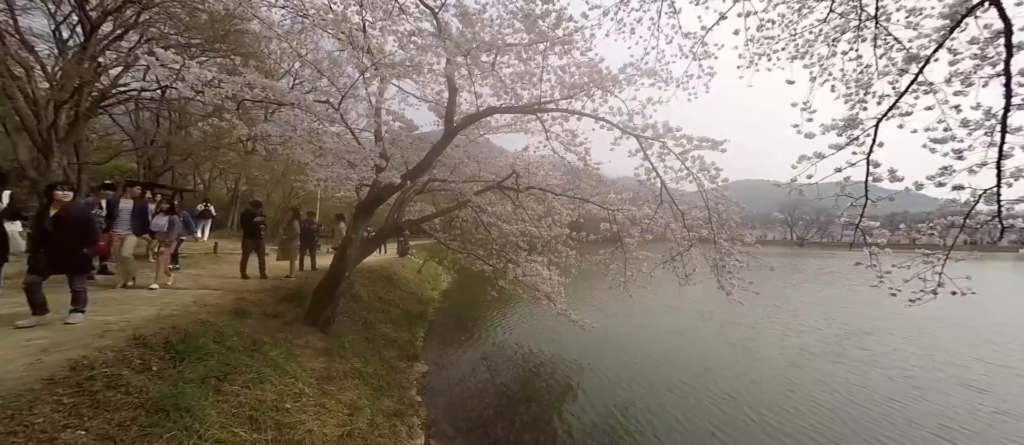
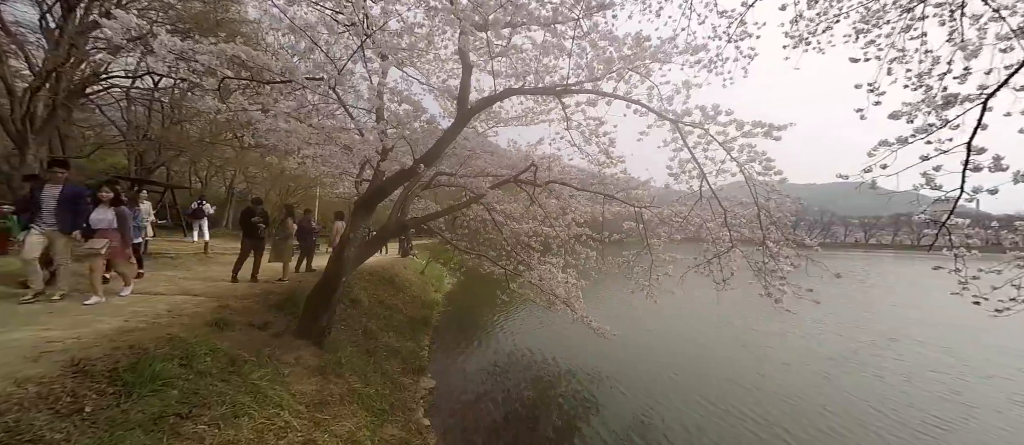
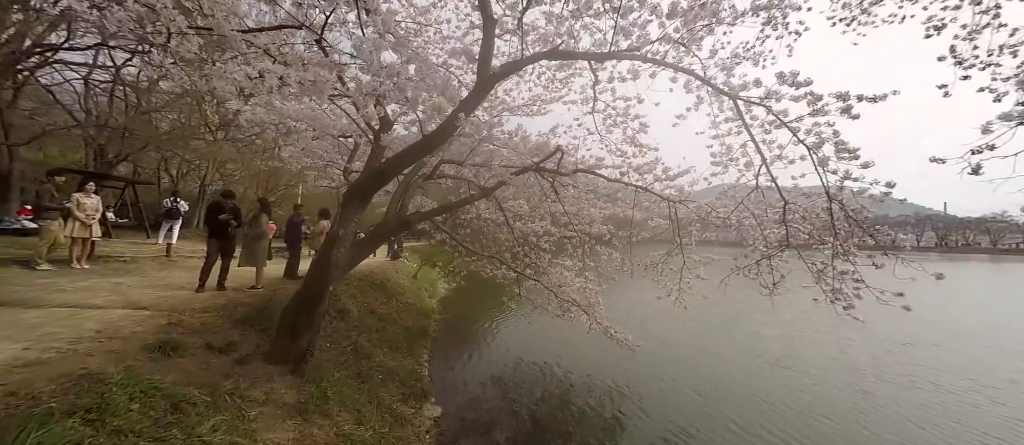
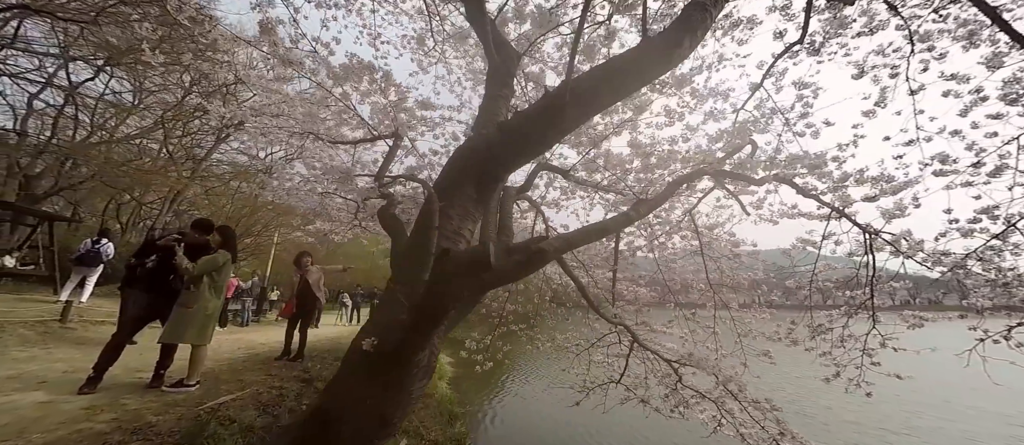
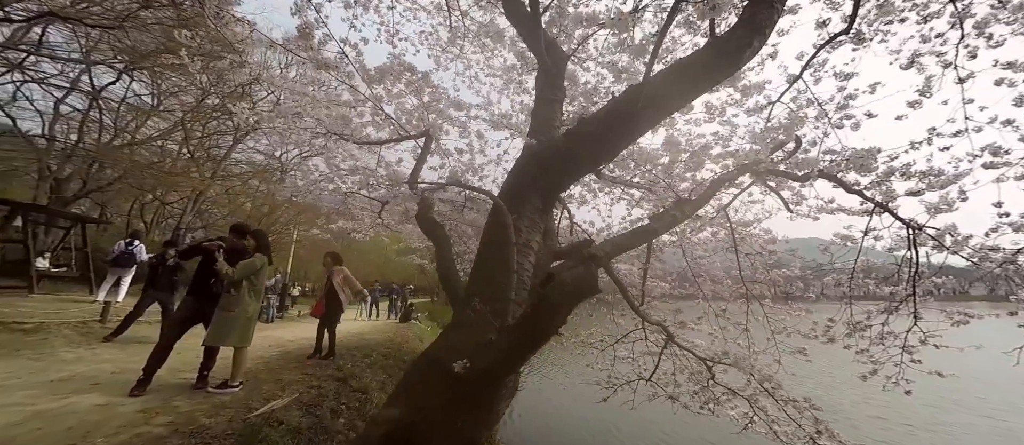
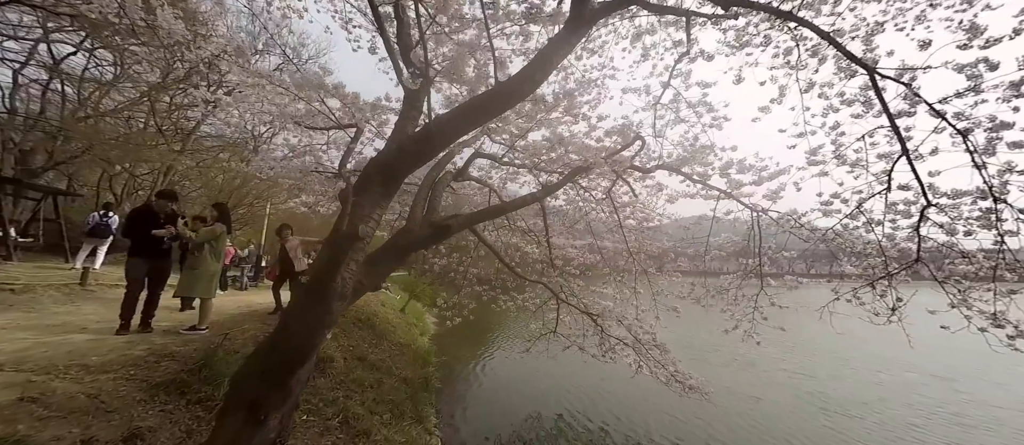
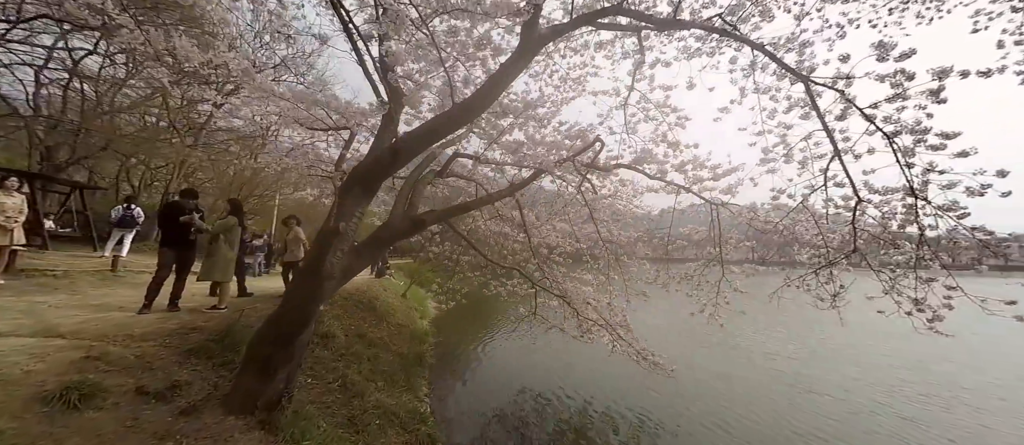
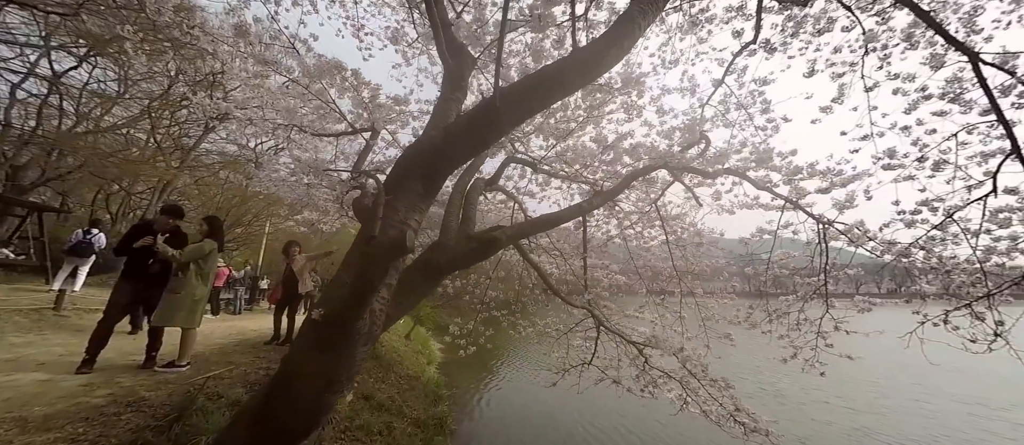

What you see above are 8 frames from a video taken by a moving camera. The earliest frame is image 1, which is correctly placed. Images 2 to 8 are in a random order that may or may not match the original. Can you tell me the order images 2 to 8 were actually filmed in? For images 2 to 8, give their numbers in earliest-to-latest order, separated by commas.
2, 3, 7, 6, 8, 4, 5
